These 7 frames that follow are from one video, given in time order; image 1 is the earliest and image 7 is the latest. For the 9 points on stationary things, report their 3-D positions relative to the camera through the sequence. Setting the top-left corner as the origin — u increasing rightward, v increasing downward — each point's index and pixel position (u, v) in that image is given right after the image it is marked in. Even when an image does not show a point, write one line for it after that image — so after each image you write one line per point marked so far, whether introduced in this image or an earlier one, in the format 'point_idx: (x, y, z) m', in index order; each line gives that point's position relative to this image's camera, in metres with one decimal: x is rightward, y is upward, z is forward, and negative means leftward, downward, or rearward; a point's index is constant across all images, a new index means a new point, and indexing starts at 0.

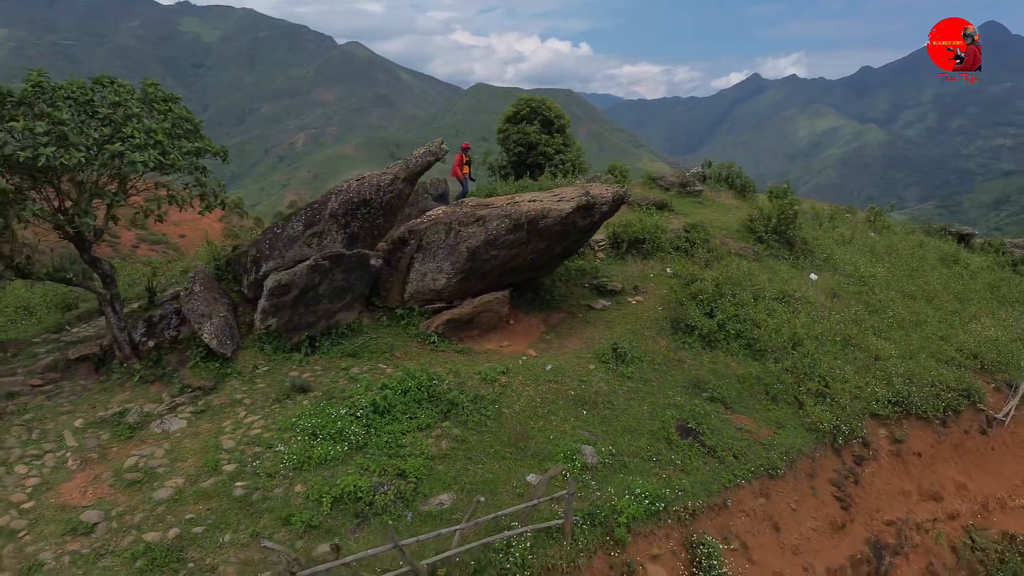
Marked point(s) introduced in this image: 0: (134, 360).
0: (-4.1, -0.8, +8.6) m
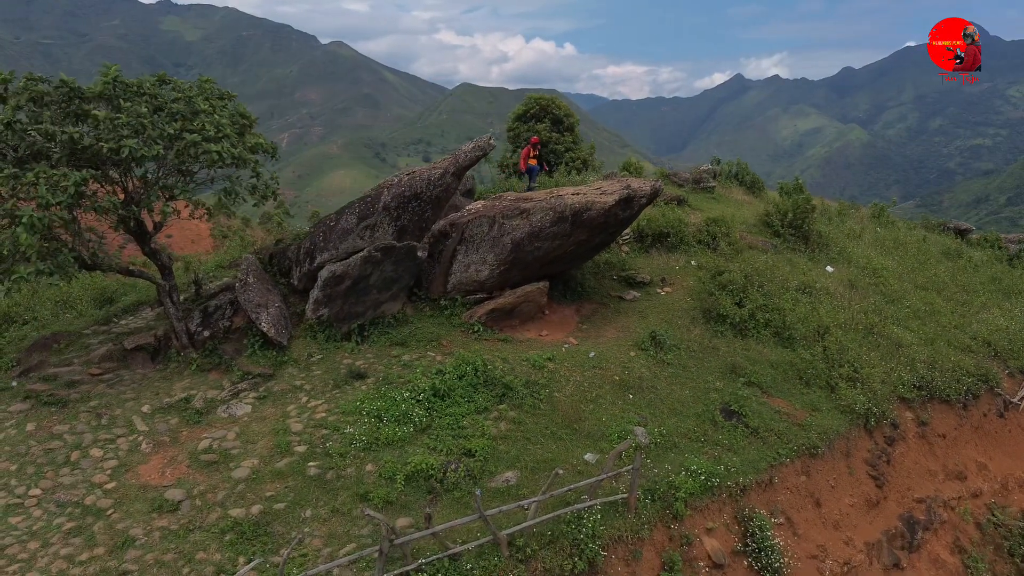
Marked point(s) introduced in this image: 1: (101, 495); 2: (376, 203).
0: (-3.6, -0.7, +8.8) m
1: (-3.5, -1.7, +6.6) m
2: (-1.6, +1.0, +9.1) m
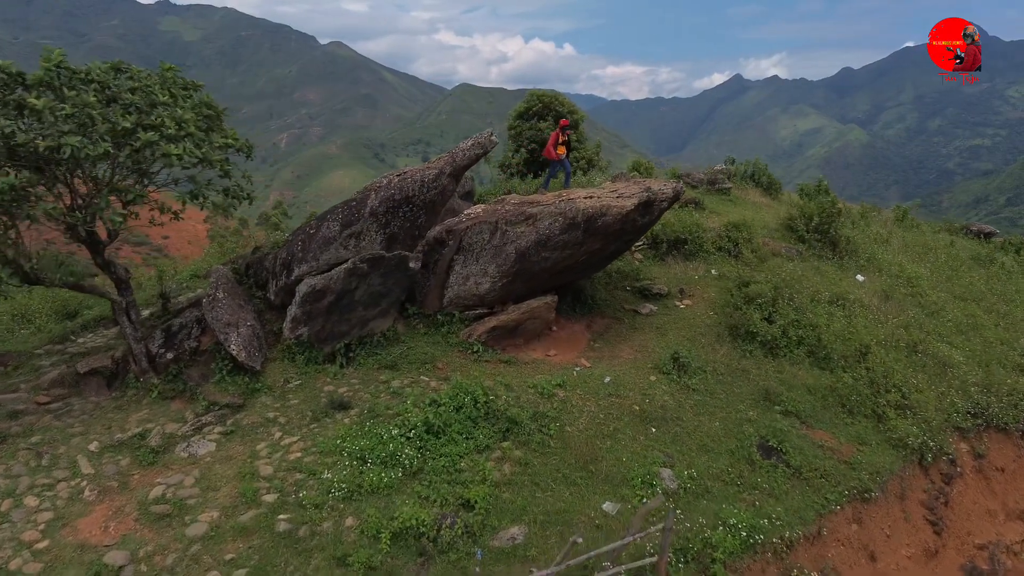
0: (-3.6, -0.9, +7.8) m
1: (-3.4, -1.9, +5.6) m
2: (-1.5, +0.8, +8.1) m
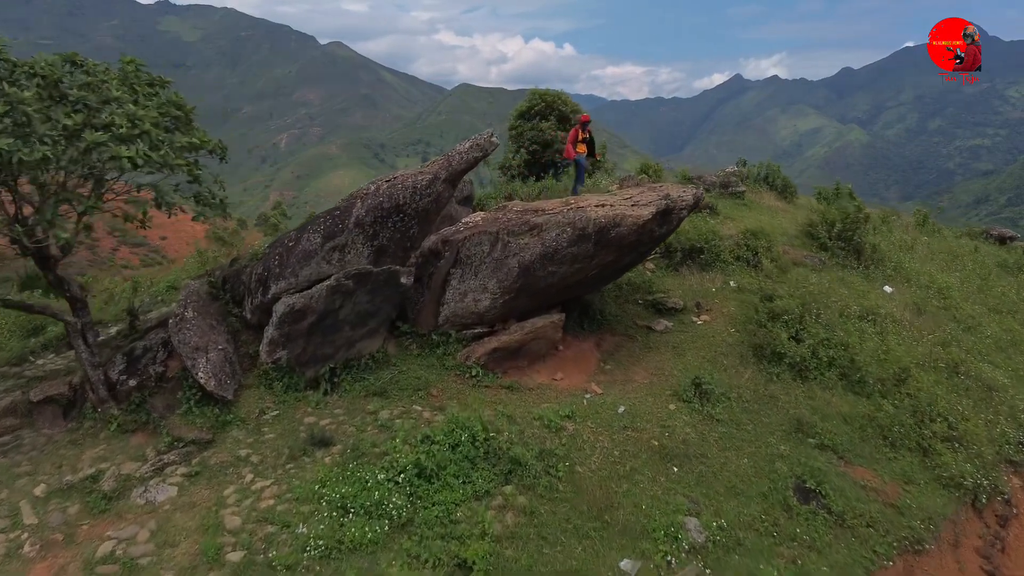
0: (-3.5, -1.0, +6.9) m
1: (-3.4, -2.1, +4.7) m
2: (-1.5, +0.6, +7.2) m
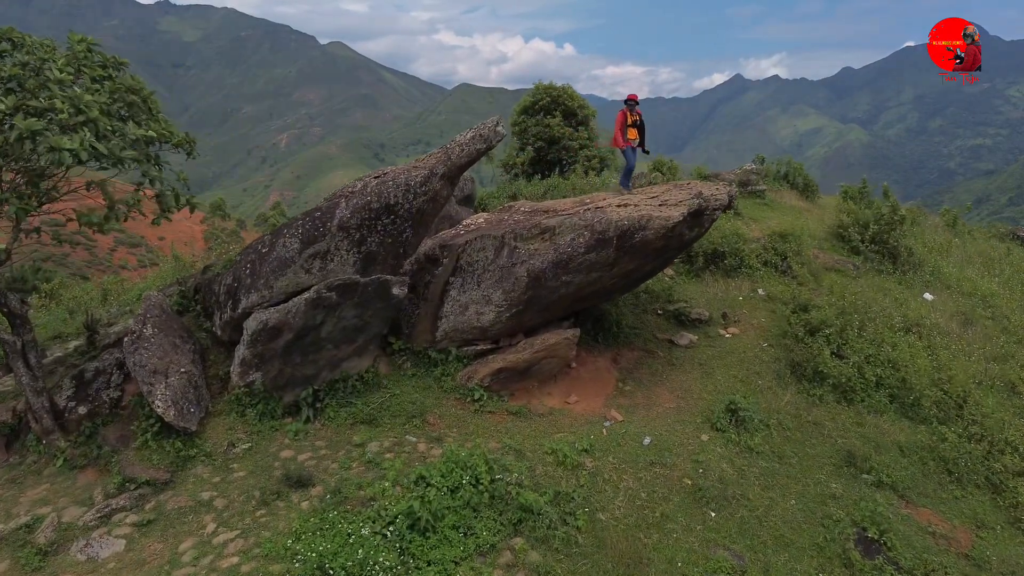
0: (-3.5, -1.1, +6.0) m
1: (-3.3, -2.2, +3.8) m
2: (-1.4, +0.5, +6.3) m
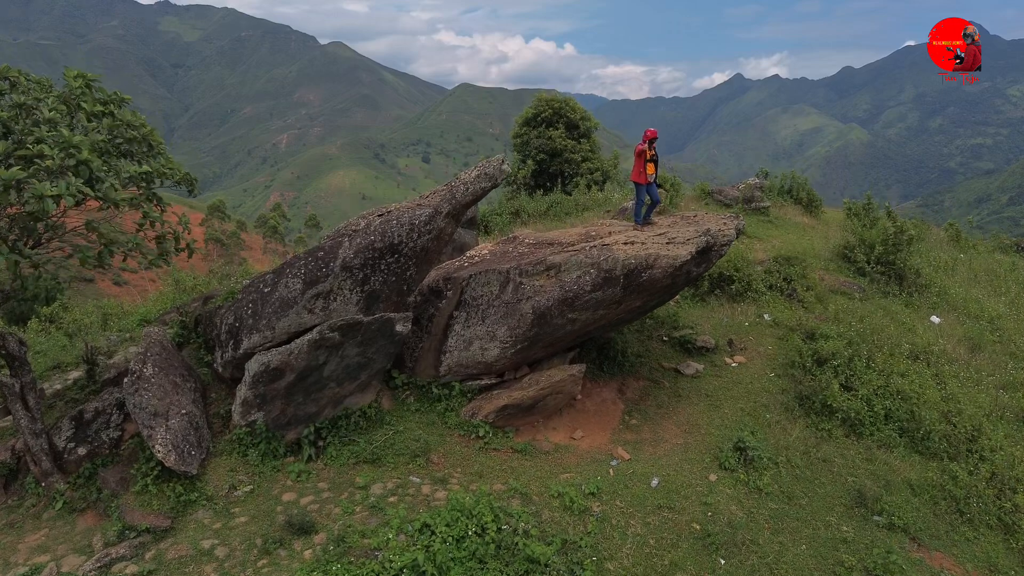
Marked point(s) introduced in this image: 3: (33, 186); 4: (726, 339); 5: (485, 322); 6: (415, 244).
0: (-3.4, -1.4, +5.9) m
1: (-3.3, -2.5, +3.7) m
2: (-1.4, +0.2, +6.2) m
3: (-2.9, +0.6, +4.8) m
4: (+2.4, -0.6, +8.7) m
5: (-0.2, -0.3, +6.6) m
6: (-0.8, +0.4, +6.4) m
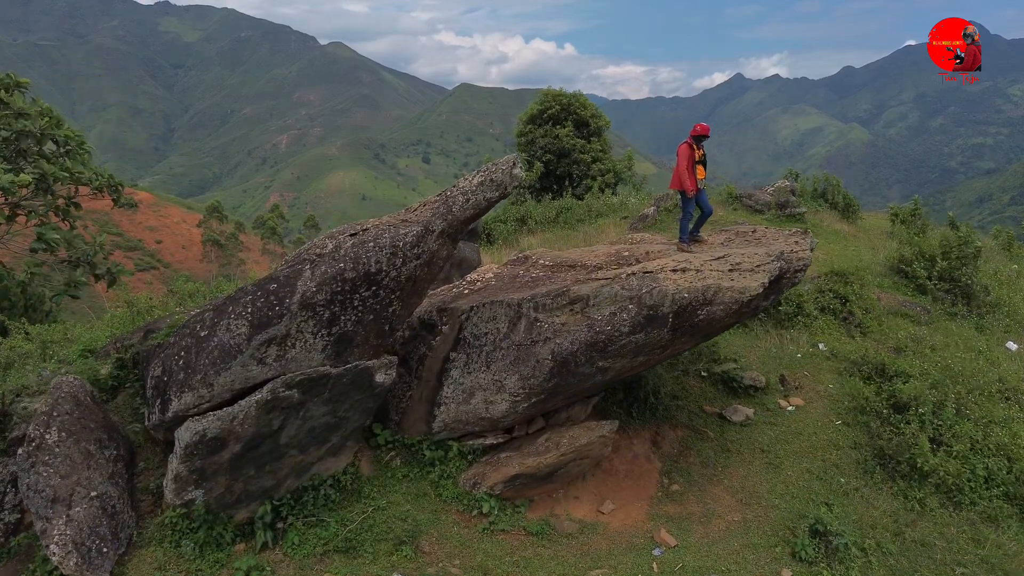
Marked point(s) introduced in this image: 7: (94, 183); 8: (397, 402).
0: (-3.3, -1.7, +4.5) m
1: (-3.2, -2.7, +2.3) m
2: (-1.3, 0.0, +4.8) m
3: (-2.8, +0.4, +3.4) m
4: (+2.5, -0.8, +7.3) m
5: (-0.1, -0.5, +5.2) m
6: (-0.7, +0.1, +5.0) m
7: (-2.6, +0.7, +5.0) m
8: (-0.8, -0.8, +5.7) m
